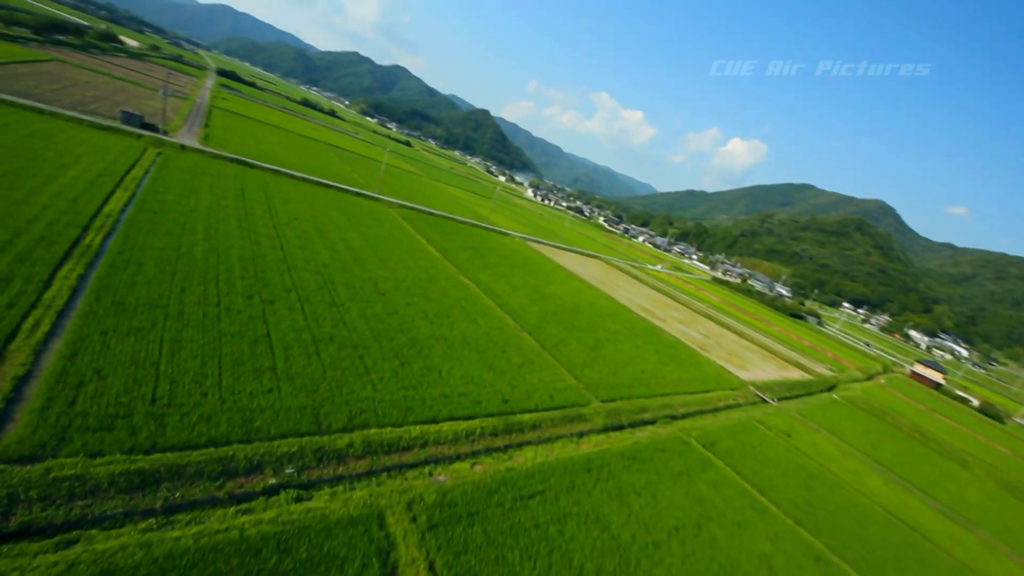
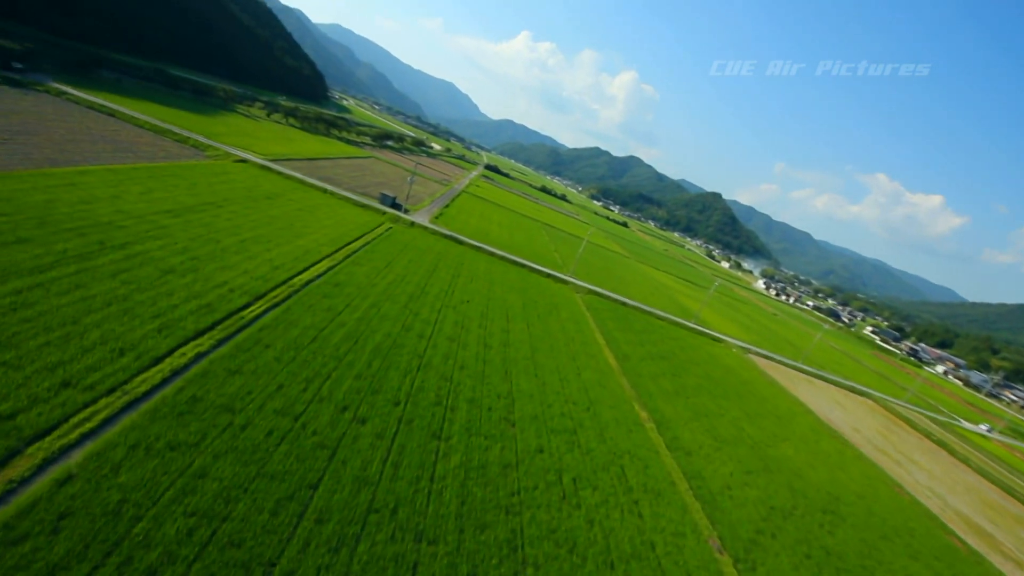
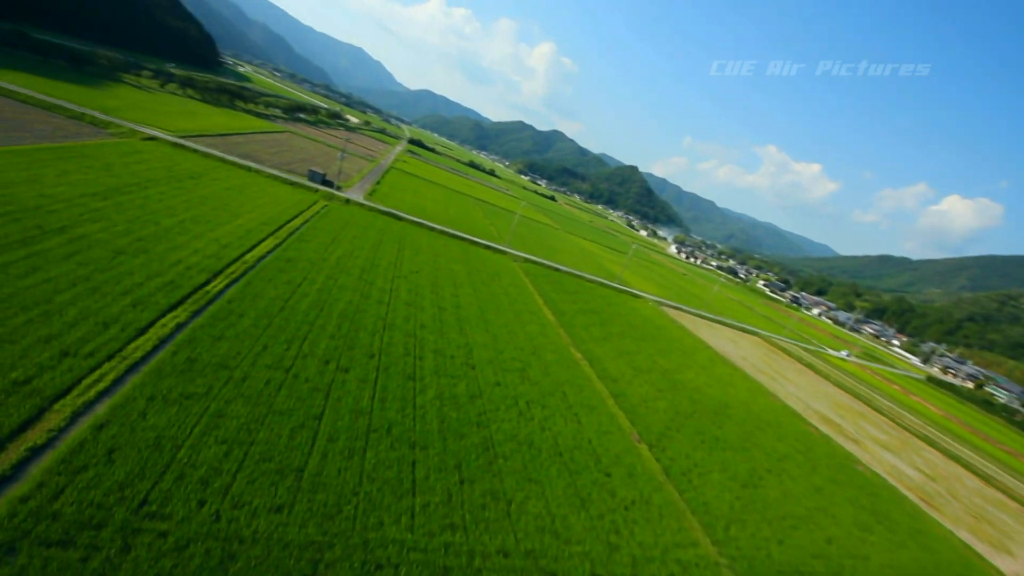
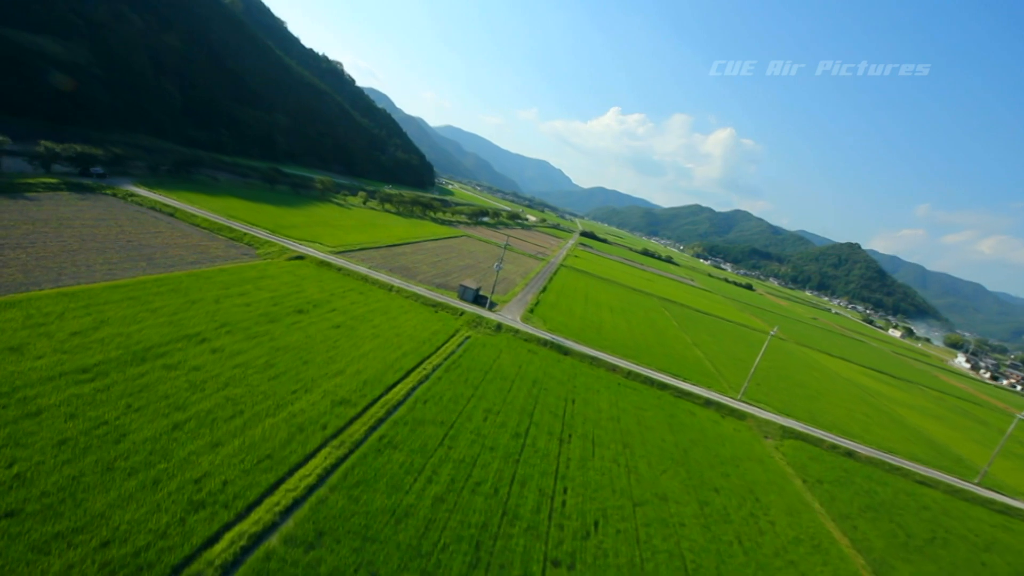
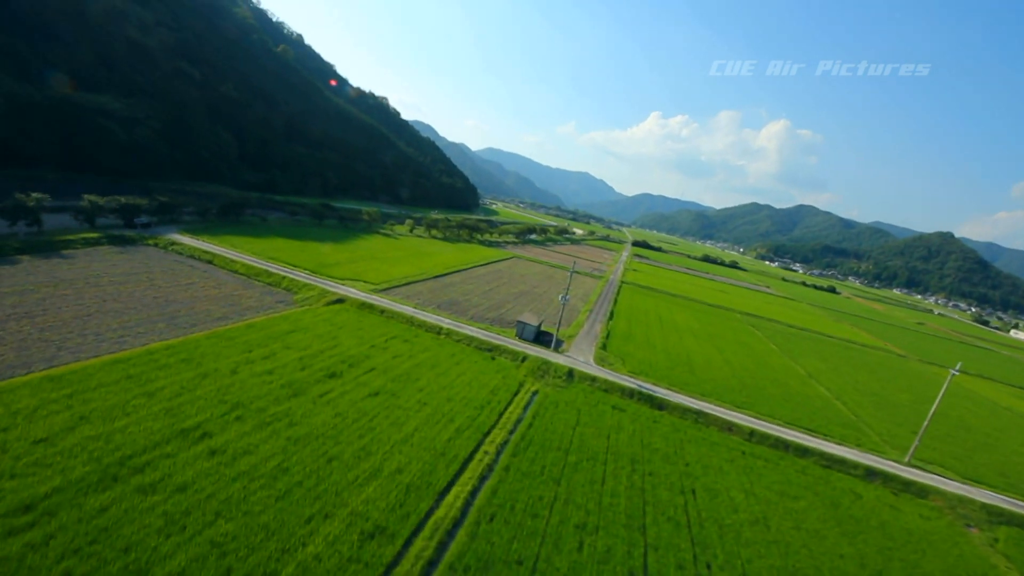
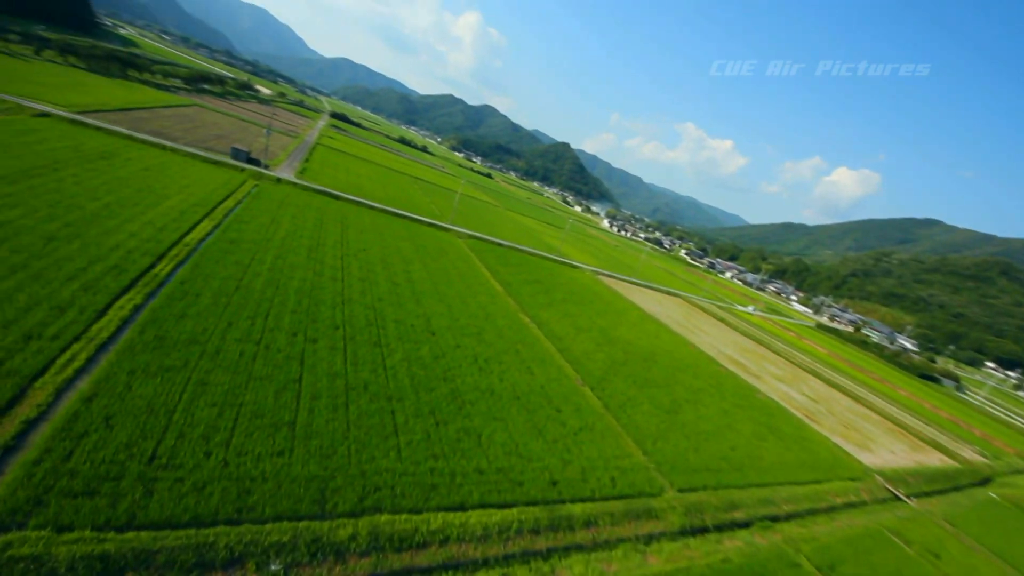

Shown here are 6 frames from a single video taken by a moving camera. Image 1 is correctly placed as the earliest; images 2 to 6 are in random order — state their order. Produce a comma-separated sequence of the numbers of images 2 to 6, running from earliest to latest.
6, 3, 2, 4, 5
